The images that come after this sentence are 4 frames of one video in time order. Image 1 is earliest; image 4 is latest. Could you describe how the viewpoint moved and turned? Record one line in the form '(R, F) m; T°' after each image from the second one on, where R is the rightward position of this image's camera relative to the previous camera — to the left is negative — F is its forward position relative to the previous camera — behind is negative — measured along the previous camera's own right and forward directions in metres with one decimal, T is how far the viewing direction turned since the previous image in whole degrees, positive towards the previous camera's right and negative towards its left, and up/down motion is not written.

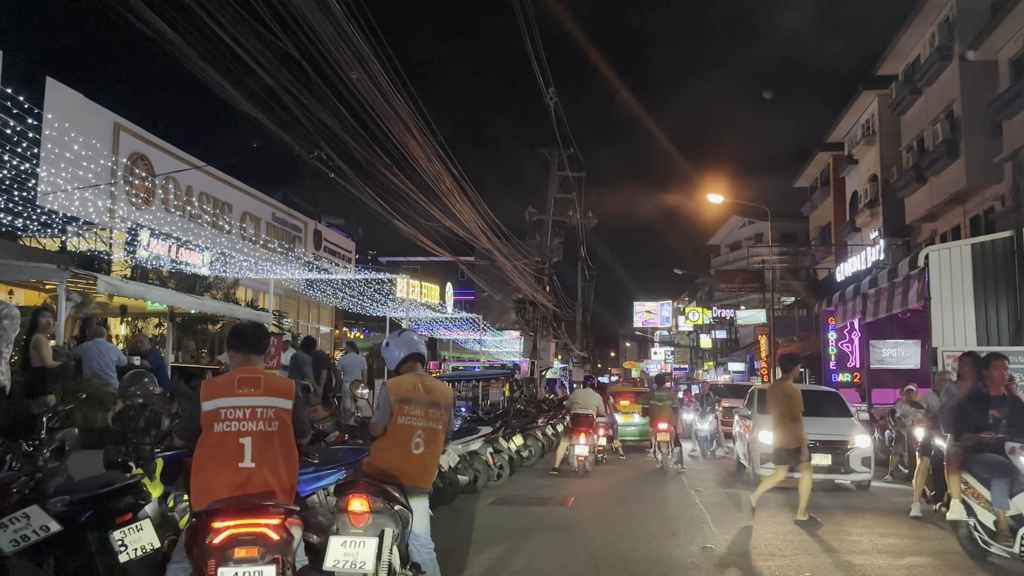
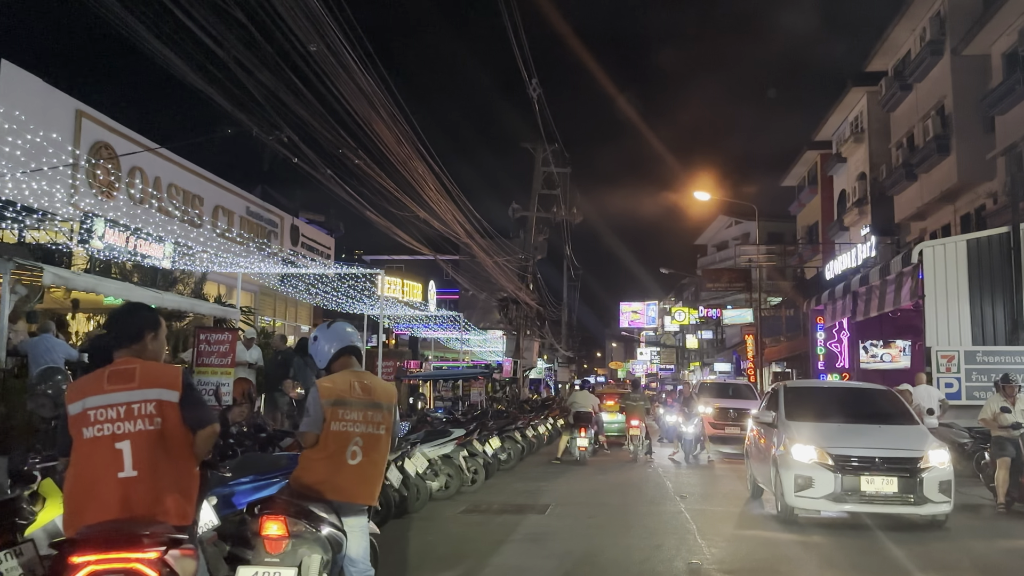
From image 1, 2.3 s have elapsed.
(+0.2, +0.7) m; +1°
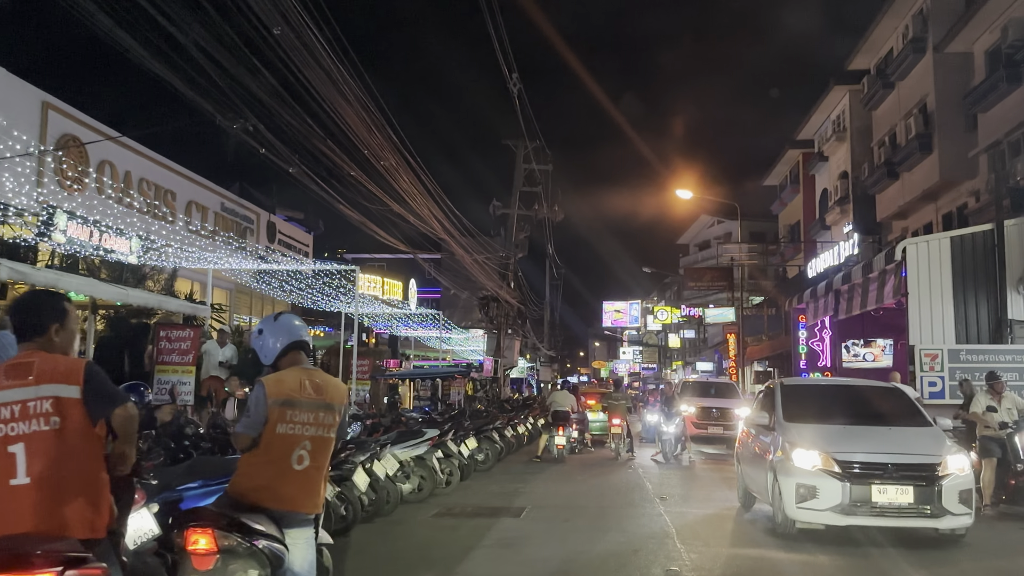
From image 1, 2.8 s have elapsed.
(+0.1, +0.3) m; +1°
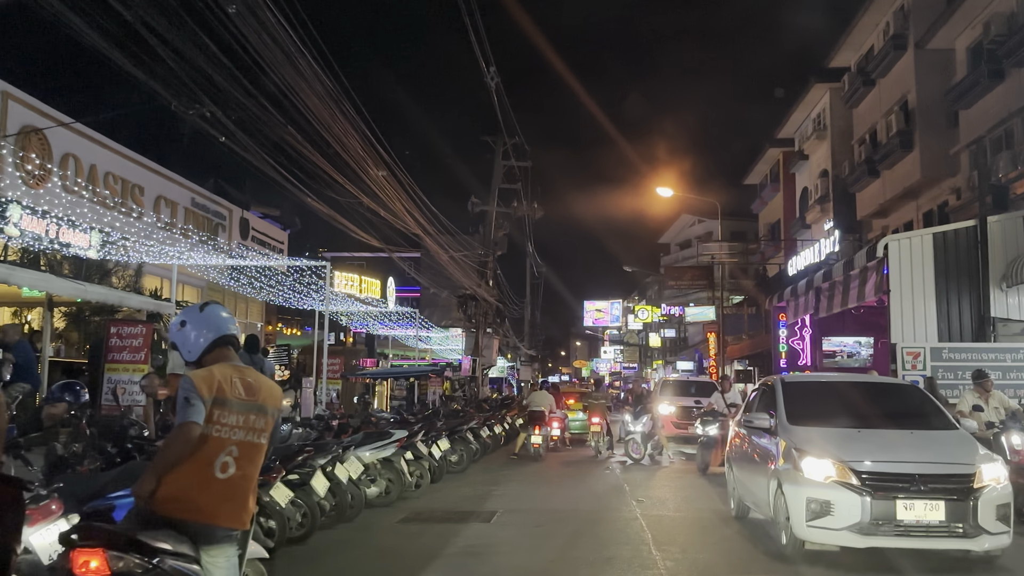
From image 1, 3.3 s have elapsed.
(+0.1, +0.4) m; +1°
